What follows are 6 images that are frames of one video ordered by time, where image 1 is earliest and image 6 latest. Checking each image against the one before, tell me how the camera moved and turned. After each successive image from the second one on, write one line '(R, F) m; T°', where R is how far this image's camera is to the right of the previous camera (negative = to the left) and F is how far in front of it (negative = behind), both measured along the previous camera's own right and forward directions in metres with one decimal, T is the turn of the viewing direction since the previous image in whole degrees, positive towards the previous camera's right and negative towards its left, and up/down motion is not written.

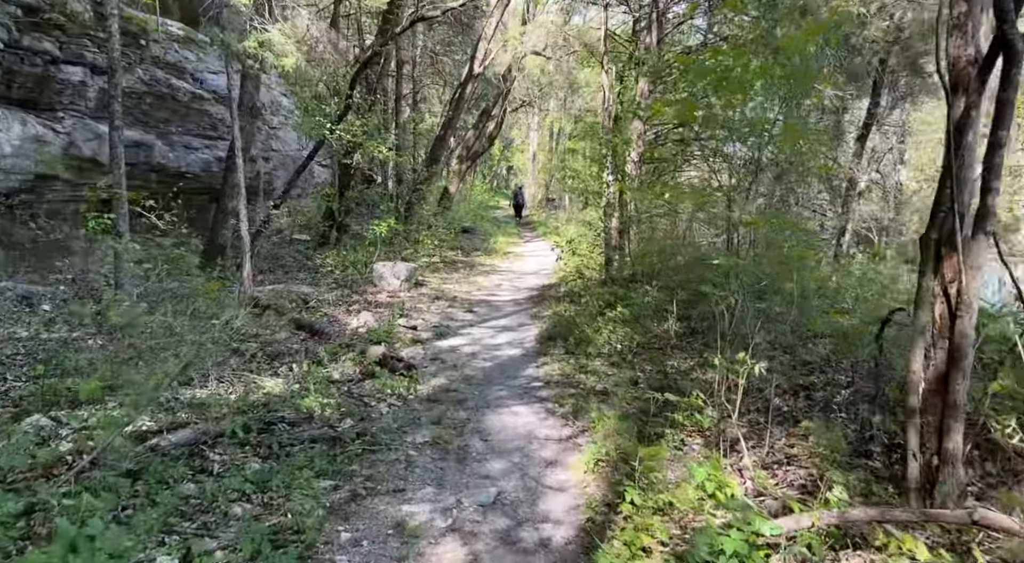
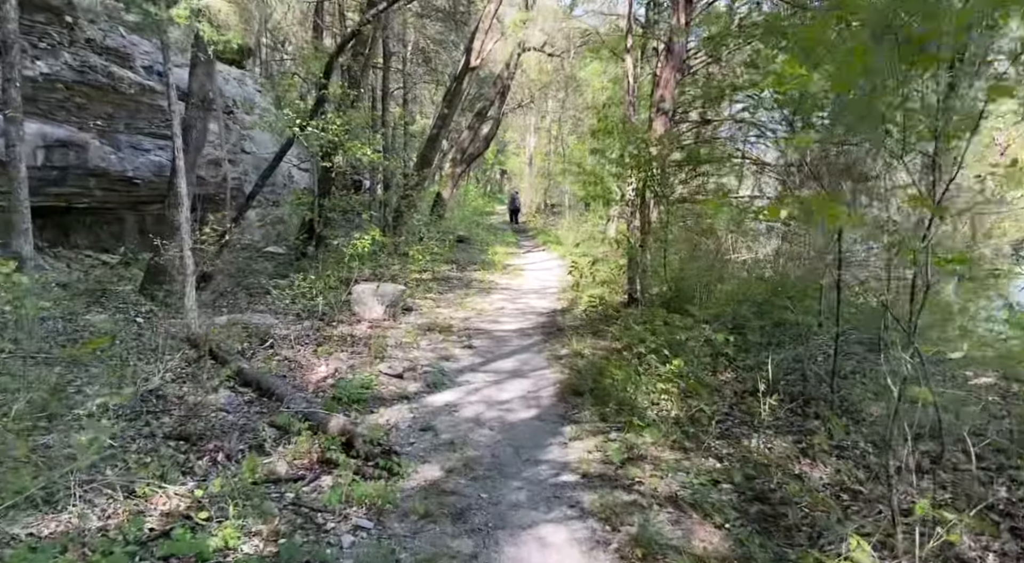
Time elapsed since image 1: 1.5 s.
(-0.2, +1.9) m; +1°
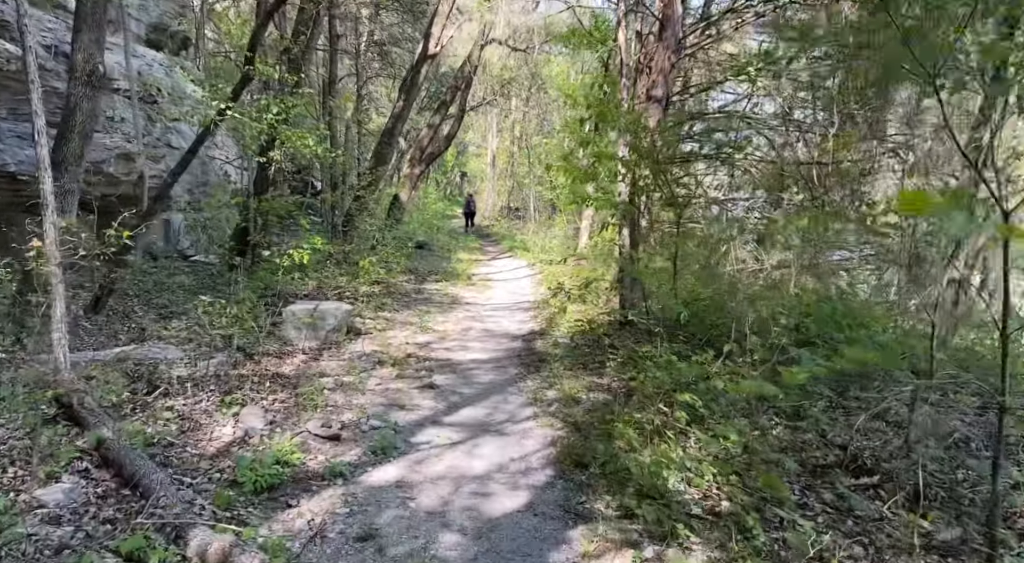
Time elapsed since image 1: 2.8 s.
(-0.1, +1.7) m; +4°
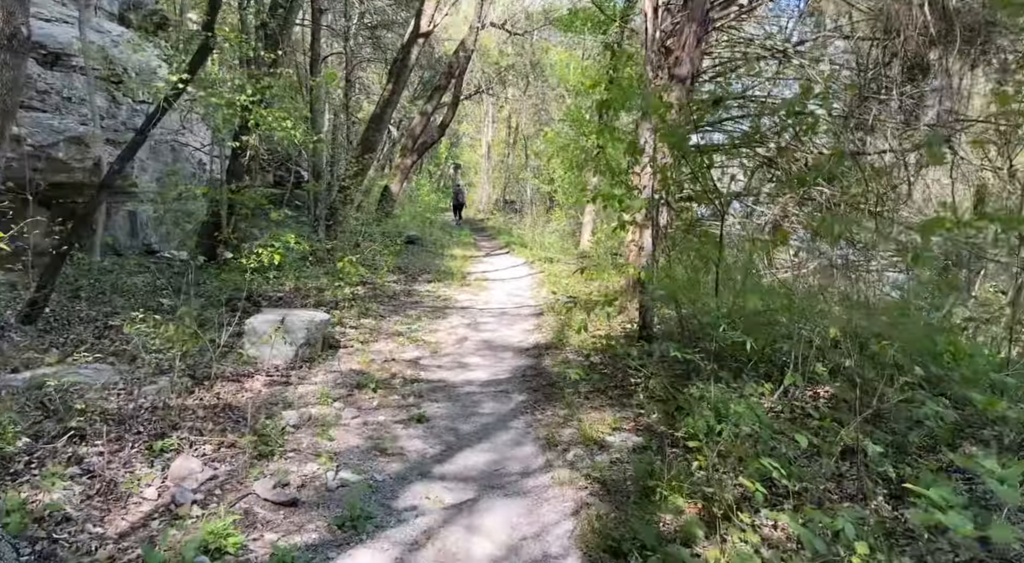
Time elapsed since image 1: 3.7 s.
(-0.1, +1.2) m; +1°
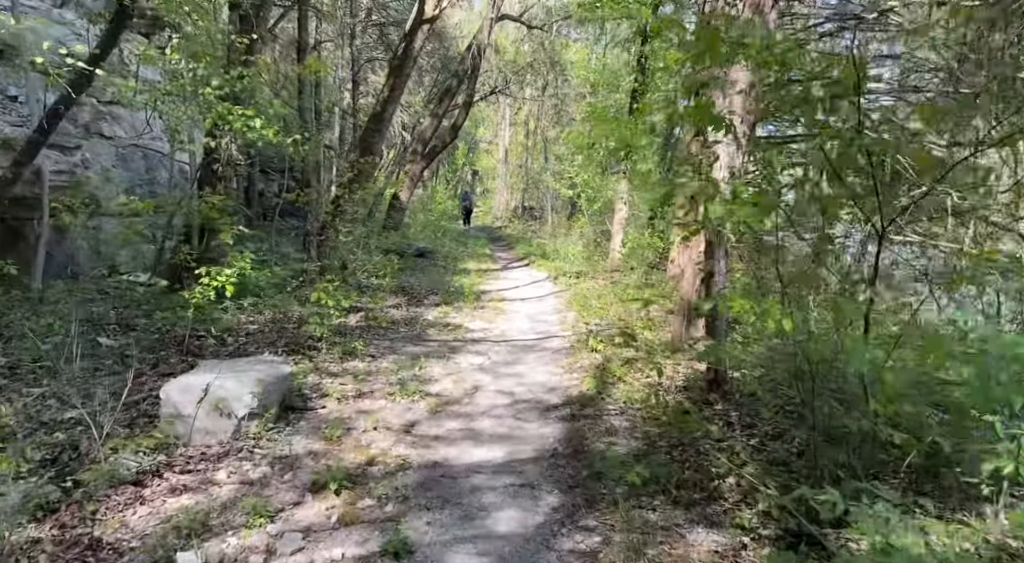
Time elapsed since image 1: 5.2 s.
(0.0, +2.0) m; -2°
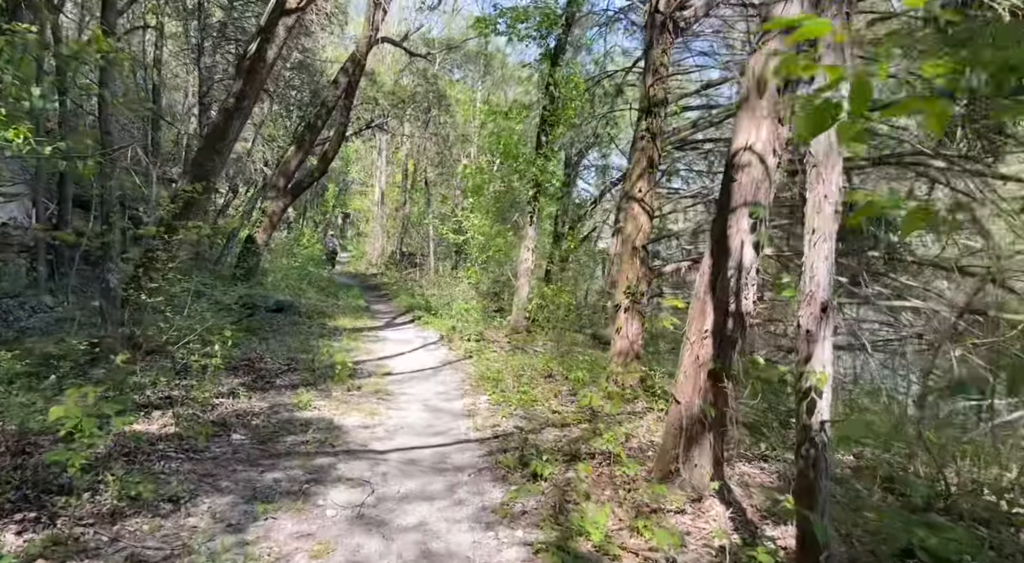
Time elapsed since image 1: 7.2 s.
(-0.2, +2.6) m; +11°
